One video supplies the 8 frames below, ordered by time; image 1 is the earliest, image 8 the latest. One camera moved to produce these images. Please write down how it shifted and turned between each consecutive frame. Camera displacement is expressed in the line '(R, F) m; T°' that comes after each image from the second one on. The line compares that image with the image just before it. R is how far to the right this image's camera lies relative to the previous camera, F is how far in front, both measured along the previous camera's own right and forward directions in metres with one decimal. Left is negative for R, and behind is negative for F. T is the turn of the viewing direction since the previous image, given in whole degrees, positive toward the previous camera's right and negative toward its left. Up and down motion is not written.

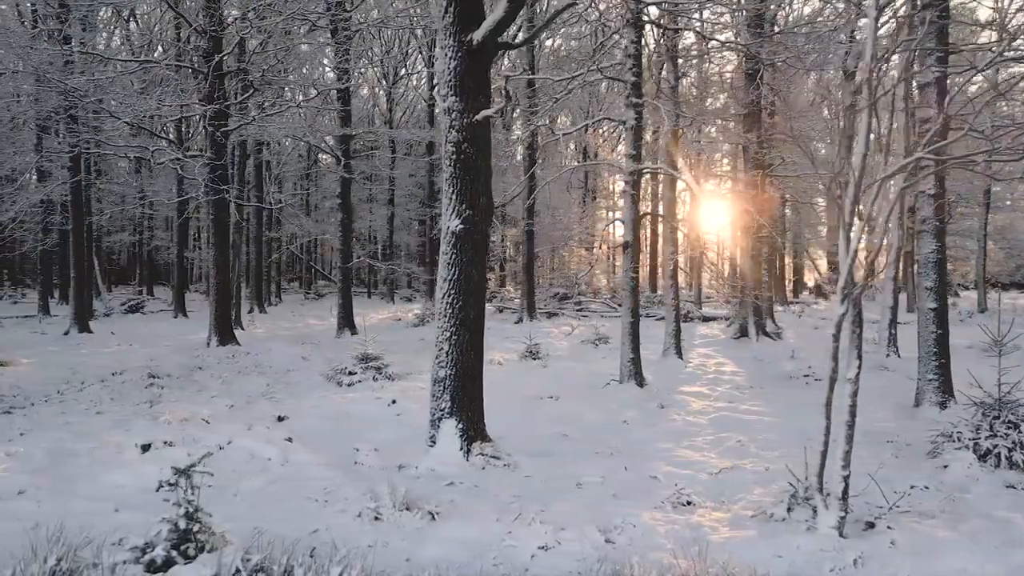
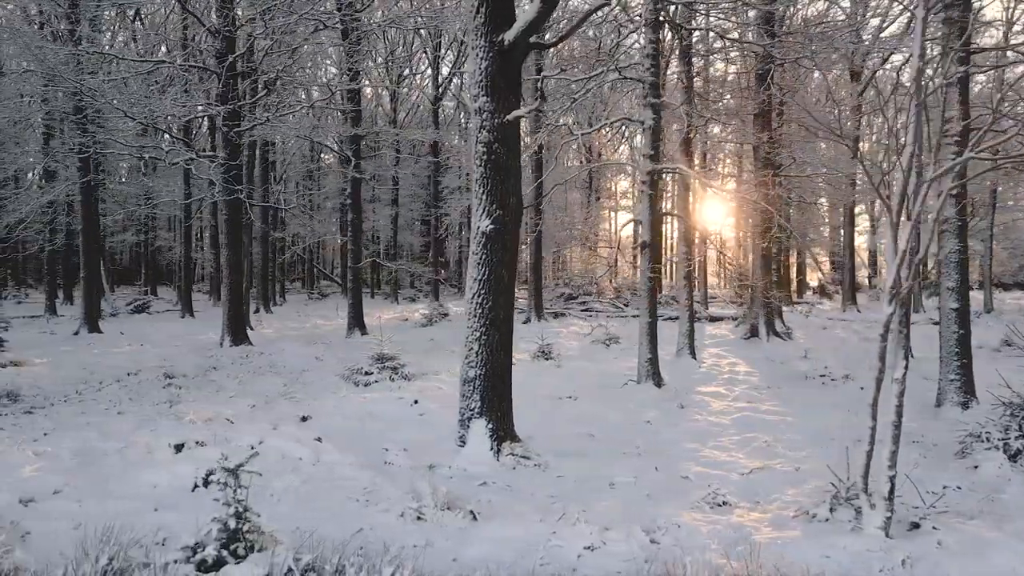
(-0.3, 0.0) m; 0°
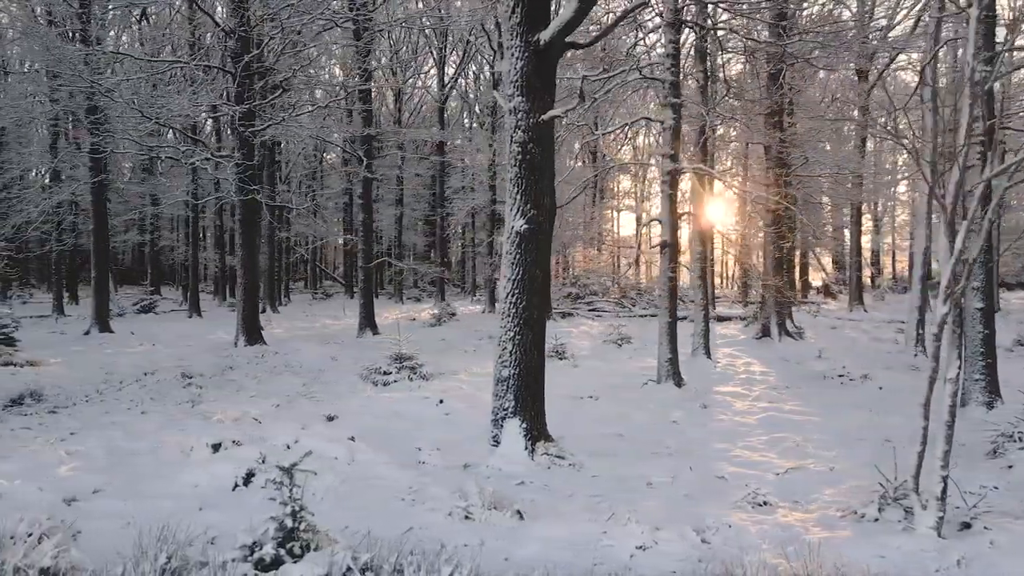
(-0.3, 0.0) m; 0°
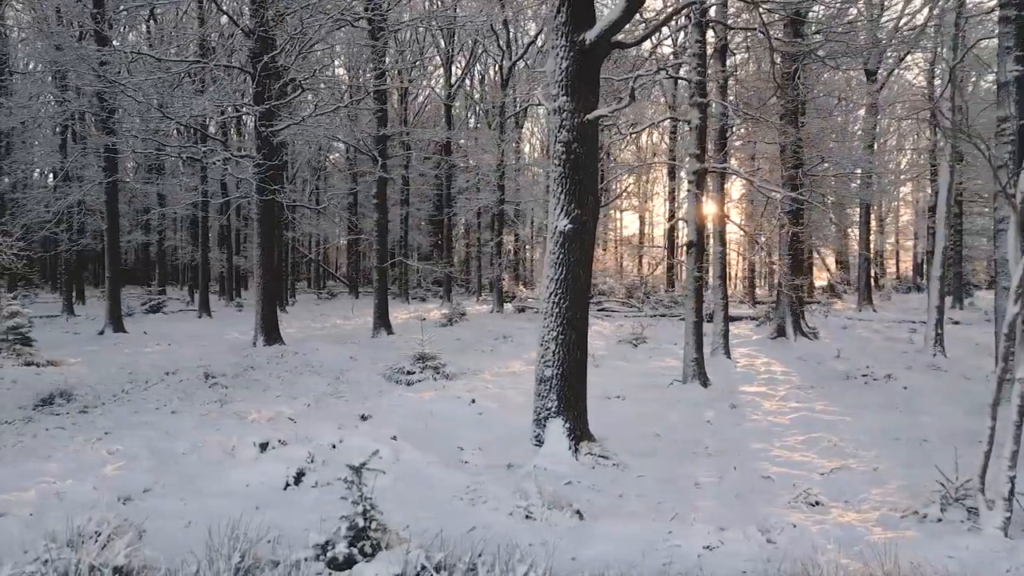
(-0.4, 0.0) m; 0°
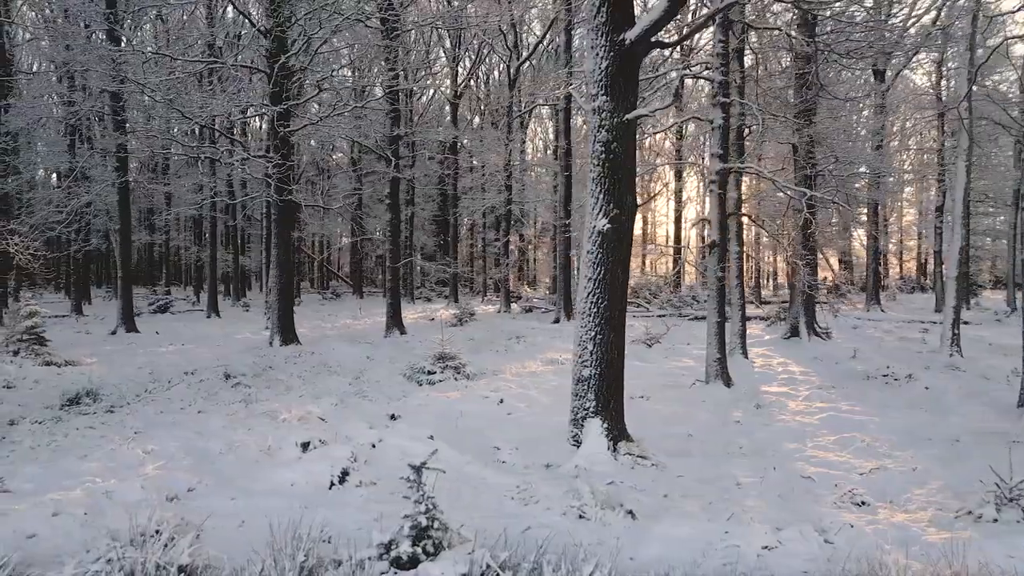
(-0.3, 0.0) m; 0°
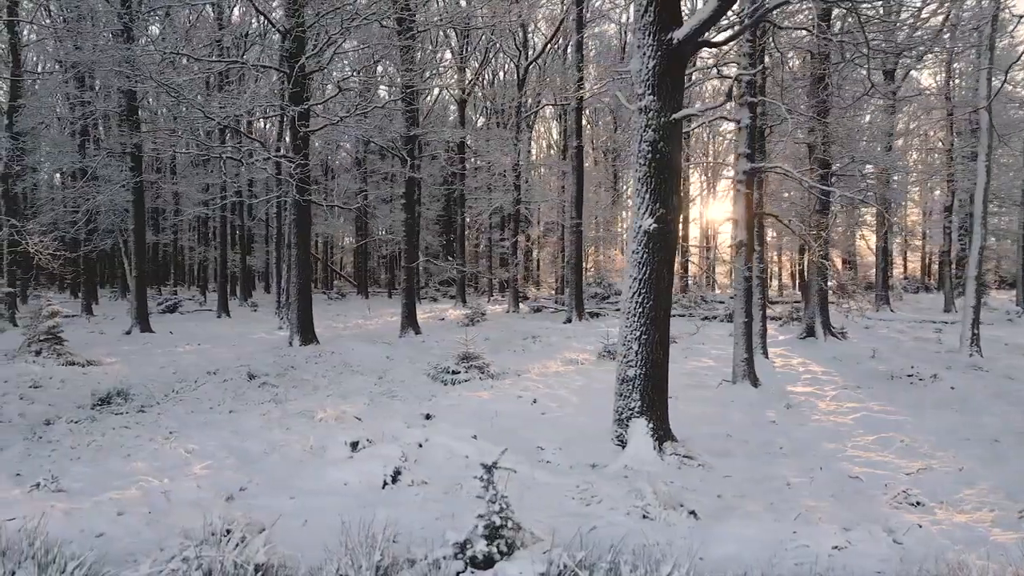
(-0.4, 0.0) m; 0°
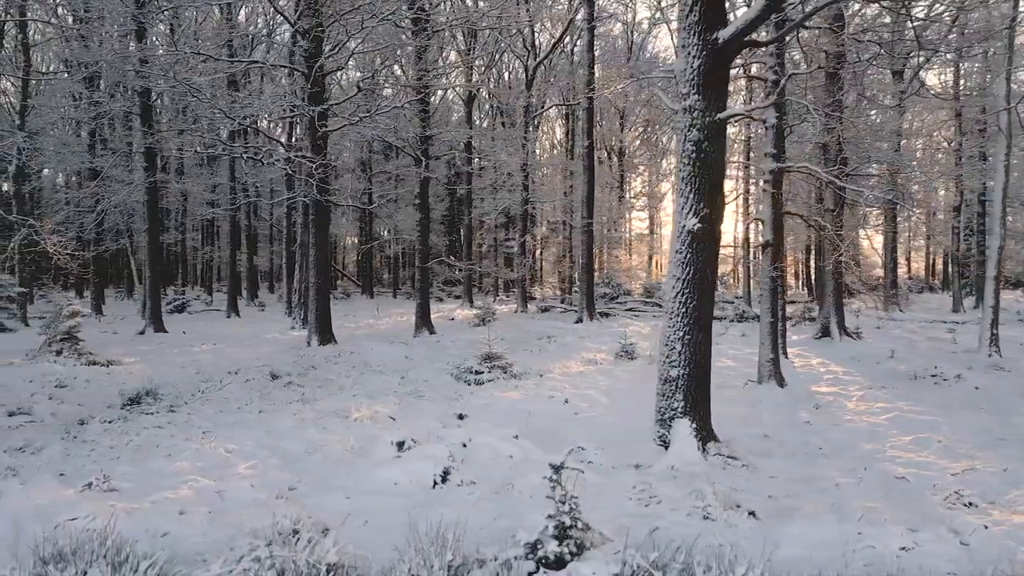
(-0.4, 0.0) m; 0°
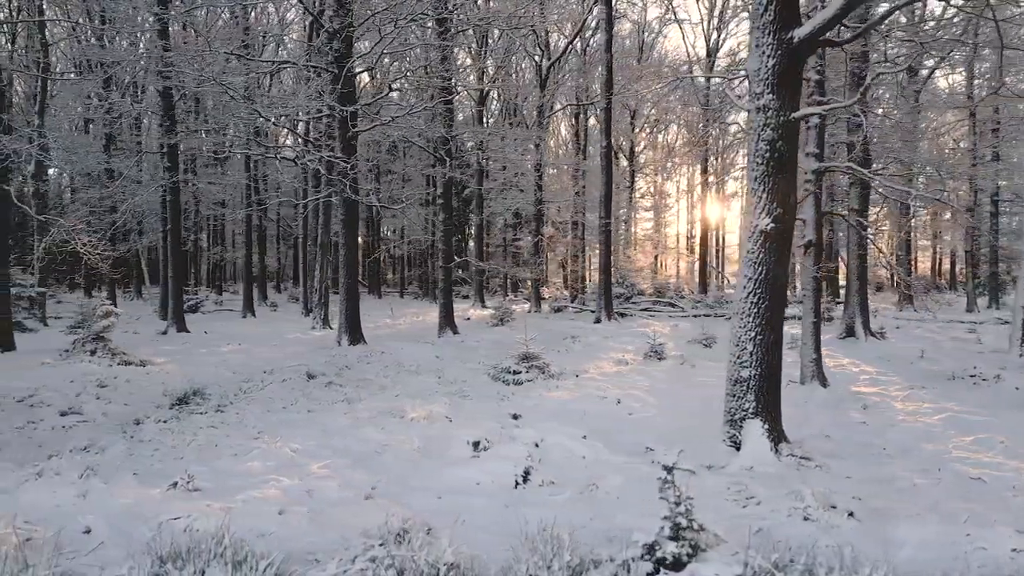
(-0.6, 0.0) m; 0°
